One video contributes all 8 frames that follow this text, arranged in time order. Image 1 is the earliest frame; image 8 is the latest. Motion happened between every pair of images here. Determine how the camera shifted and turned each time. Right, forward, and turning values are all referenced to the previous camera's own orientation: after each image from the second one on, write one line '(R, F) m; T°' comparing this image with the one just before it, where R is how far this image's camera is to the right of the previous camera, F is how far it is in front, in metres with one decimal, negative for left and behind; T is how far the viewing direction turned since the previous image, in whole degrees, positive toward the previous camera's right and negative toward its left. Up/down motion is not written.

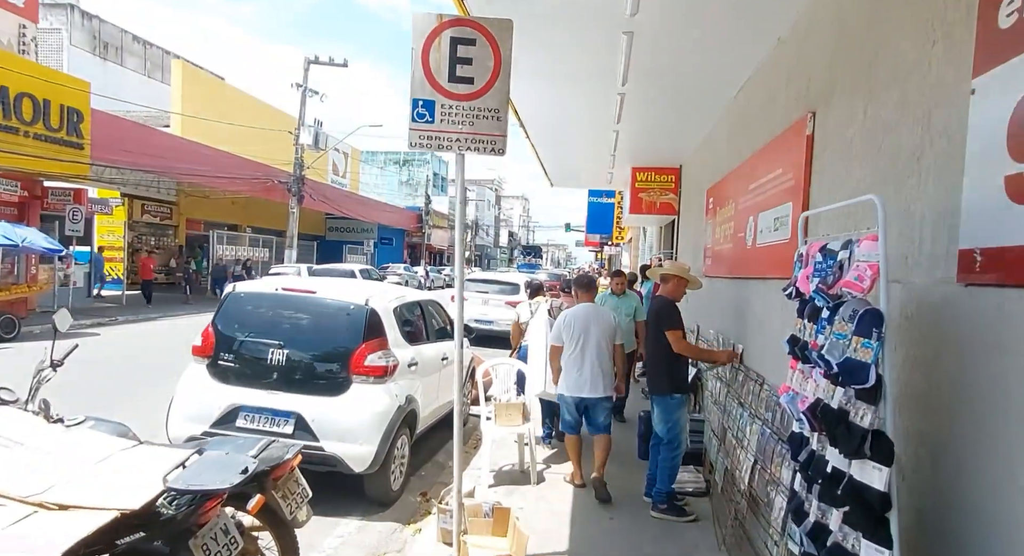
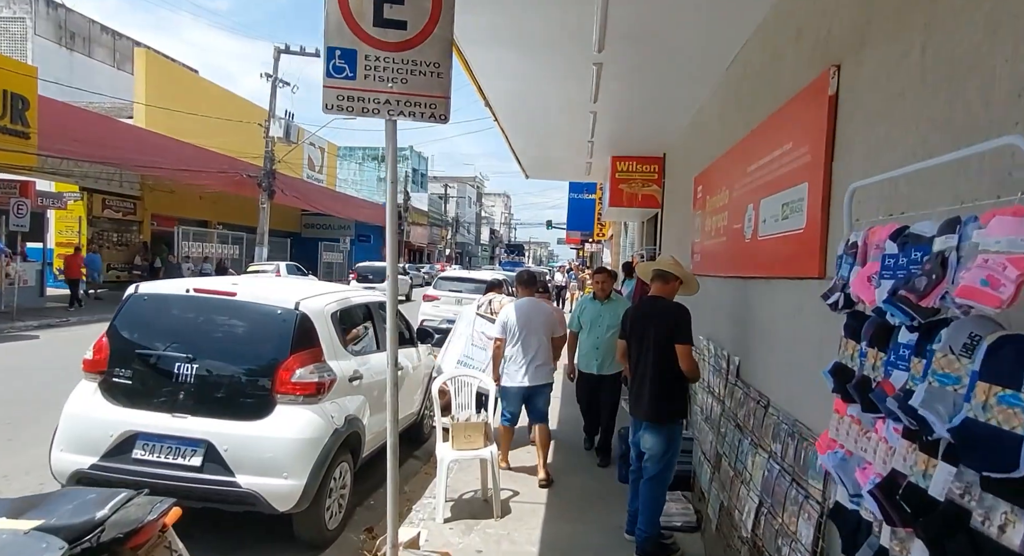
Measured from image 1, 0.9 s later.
(+0.2, +0.7) m; +2°
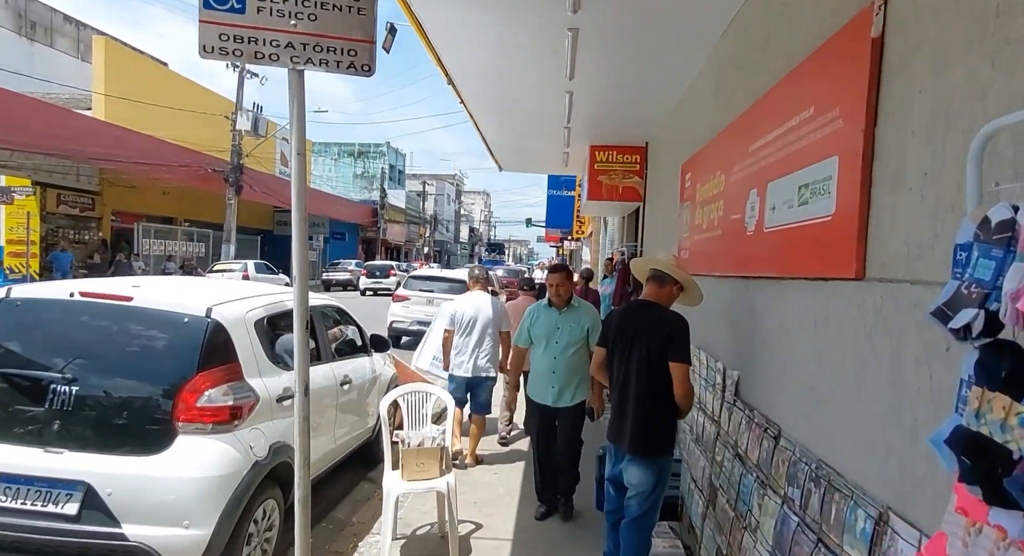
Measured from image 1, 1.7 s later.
(+0.1, +0.6) m; +2°
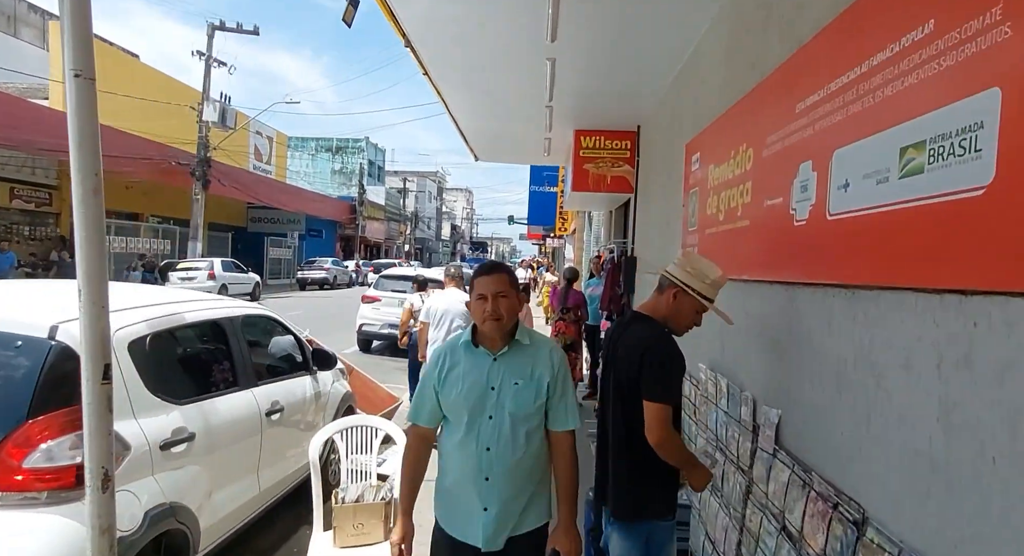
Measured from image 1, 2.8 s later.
(+0.1, +0.9) m; +2°
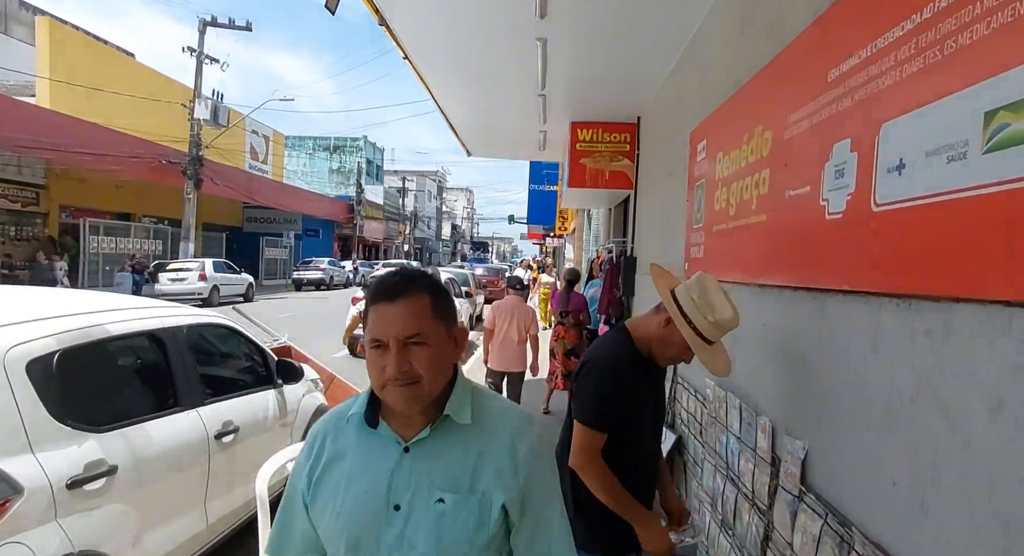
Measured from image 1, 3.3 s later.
(+0.1, +0.4) m; 0°
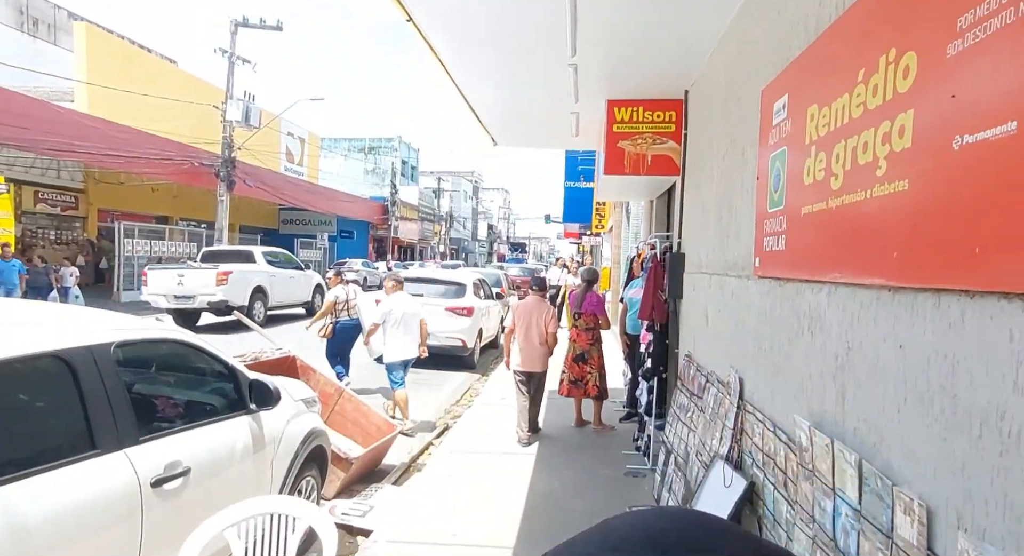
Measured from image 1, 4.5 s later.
(+0.1, +0.8) m; -4°
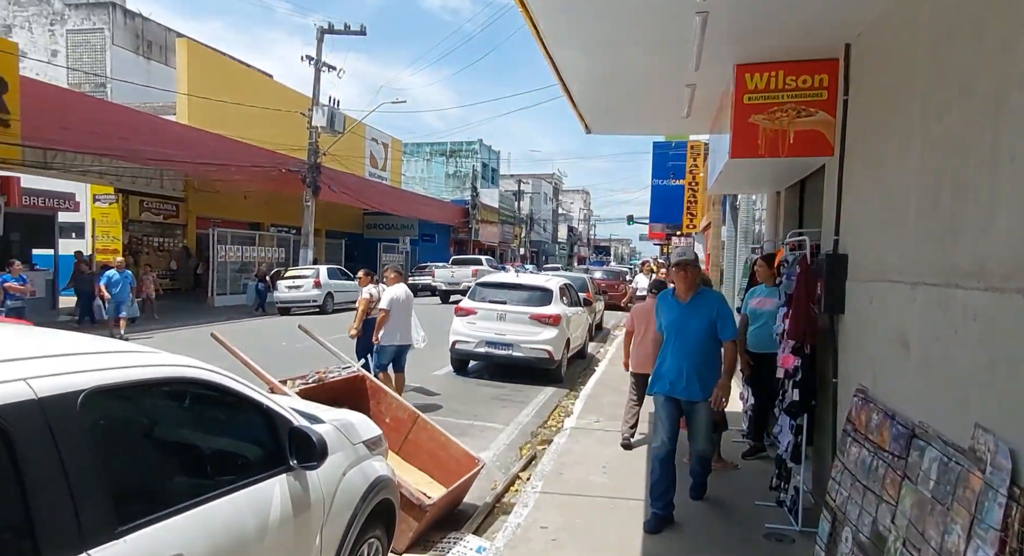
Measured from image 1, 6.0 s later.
(-0.2, +0.9) m; -8°
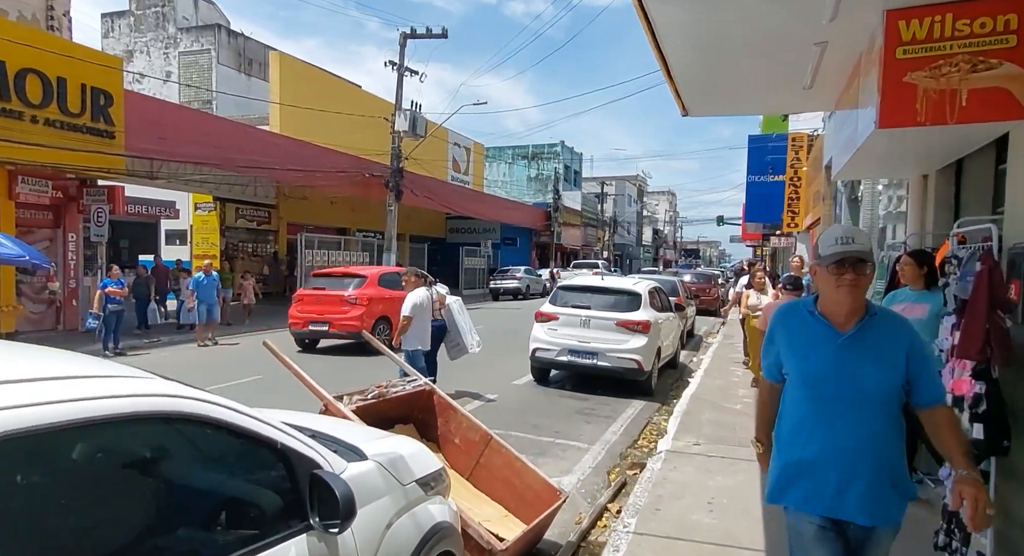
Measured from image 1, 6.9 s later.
(0.0, +0.7) m; -8°
